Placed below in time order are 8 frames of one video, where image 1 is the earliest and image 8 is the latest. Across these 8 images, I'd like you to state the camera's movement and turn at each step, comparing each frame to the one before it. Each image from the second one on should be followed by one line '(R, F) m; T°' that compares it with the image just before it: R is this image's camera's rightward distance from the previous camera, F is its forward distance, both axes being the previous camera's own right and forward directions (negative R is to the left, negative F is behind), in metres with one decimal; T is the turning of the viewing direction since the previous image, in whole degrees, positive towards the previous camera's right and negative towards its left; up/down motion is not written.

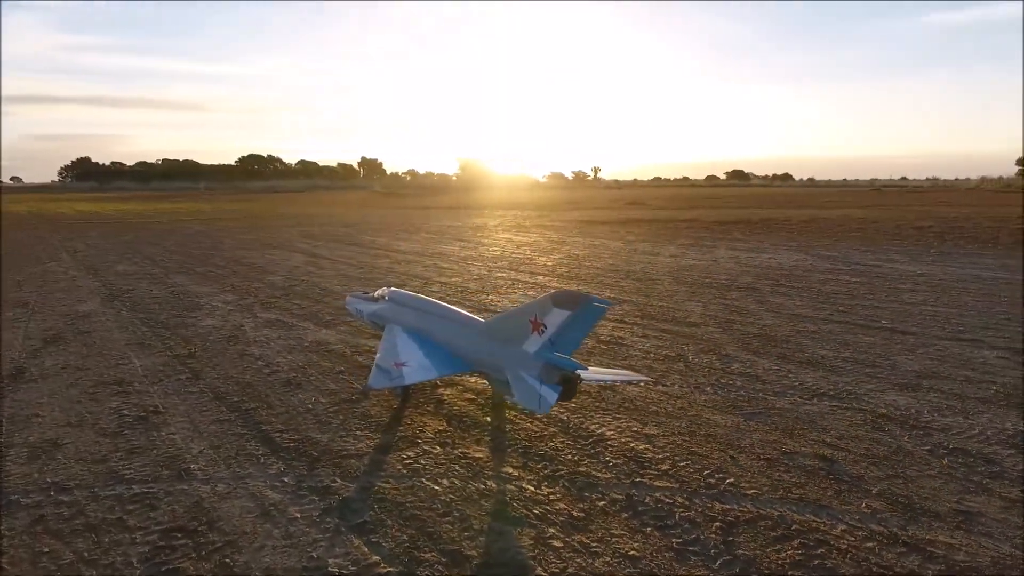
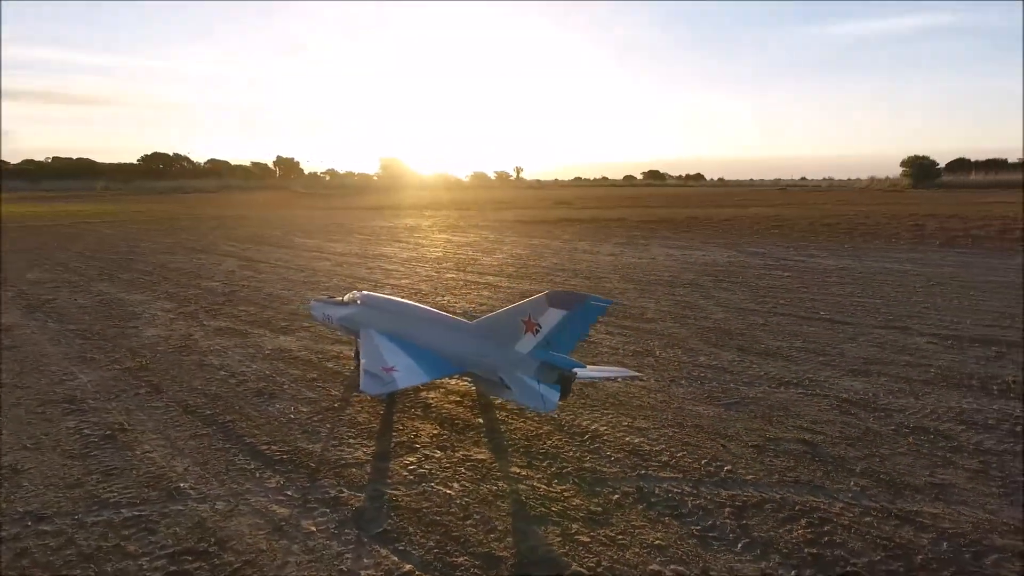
(-1.1, 0.0) m; +7°
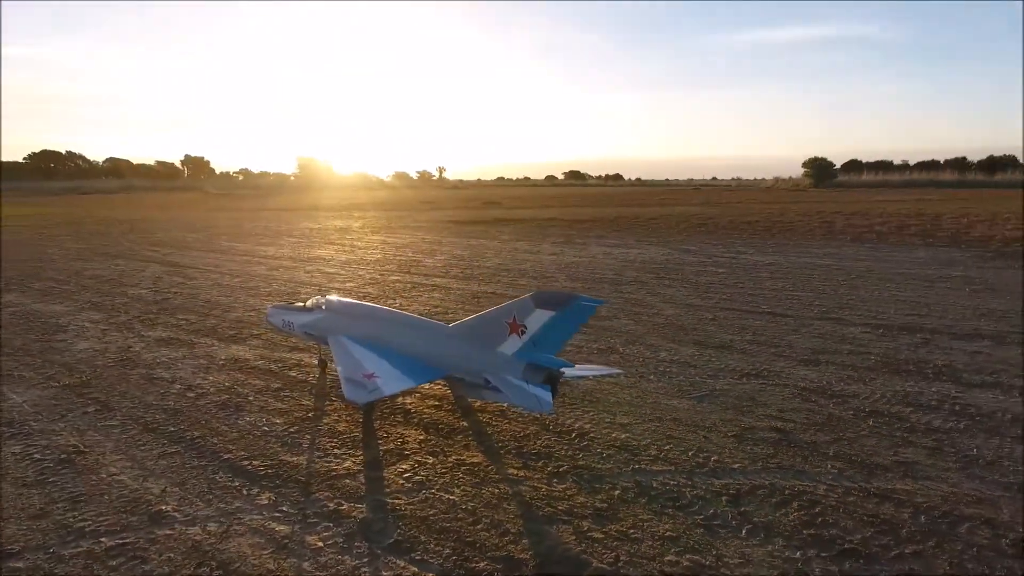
(-1.0, 0.0) m; +7°
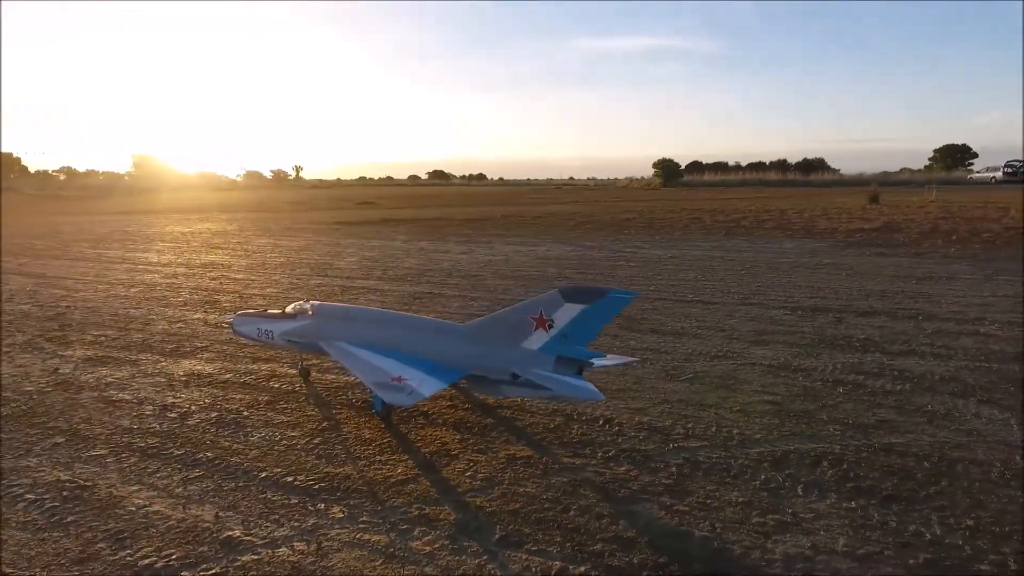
(-2.7, +0.1) m; +12°
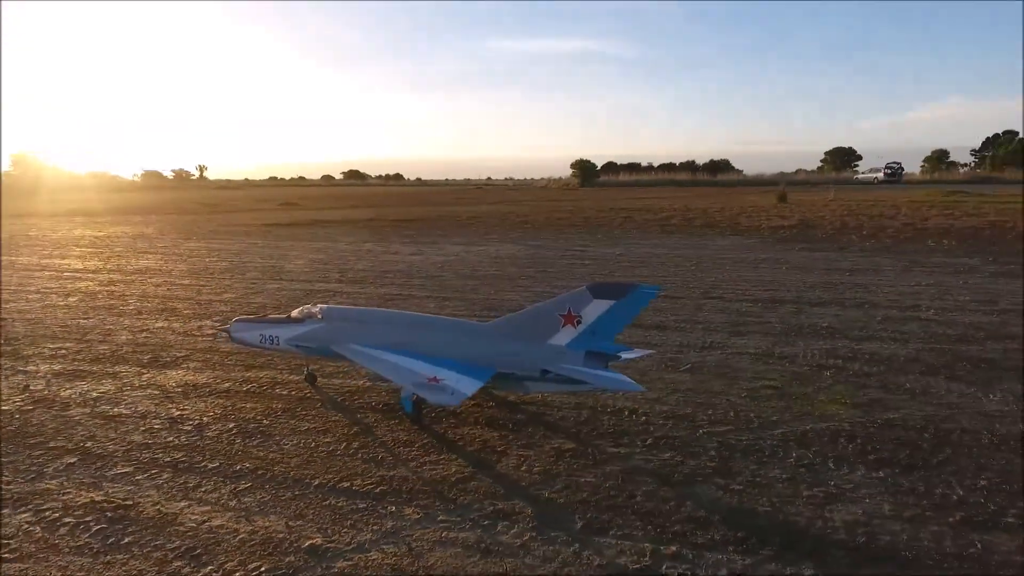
(-1.9, -0.1) m; +7°
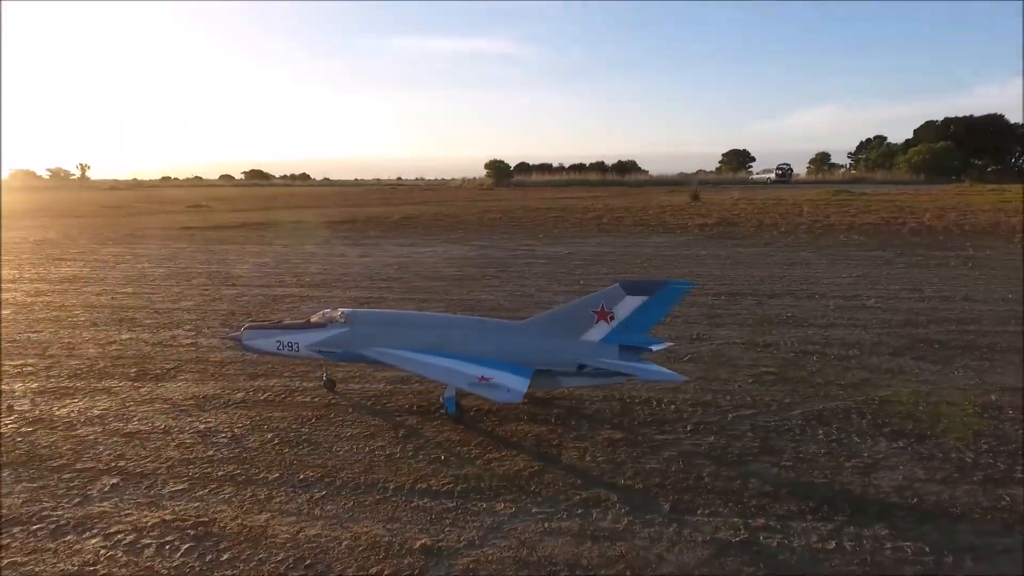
(-2.2, -0.1) m; +8°
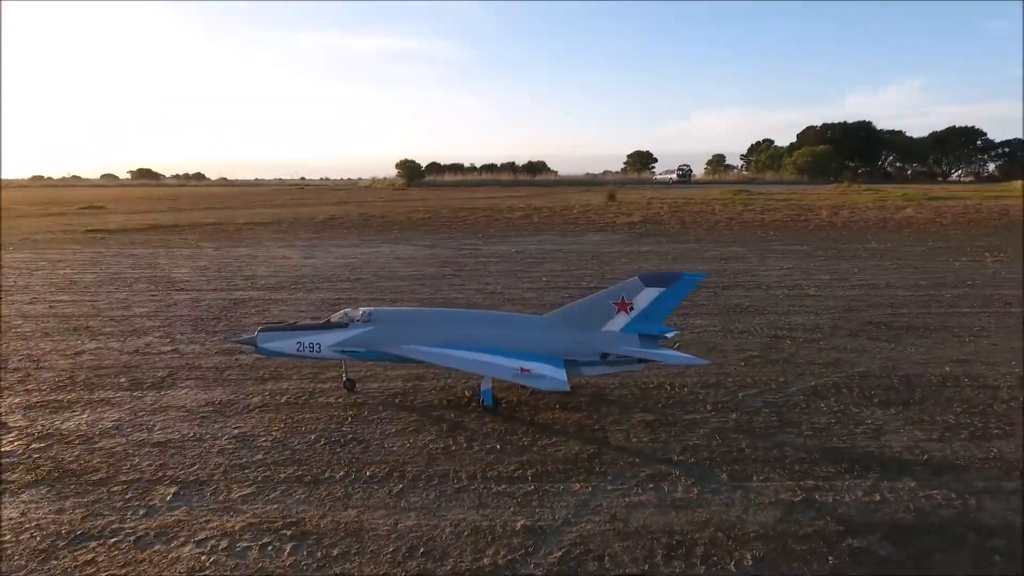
(-2.2, -0.3) m; +8°
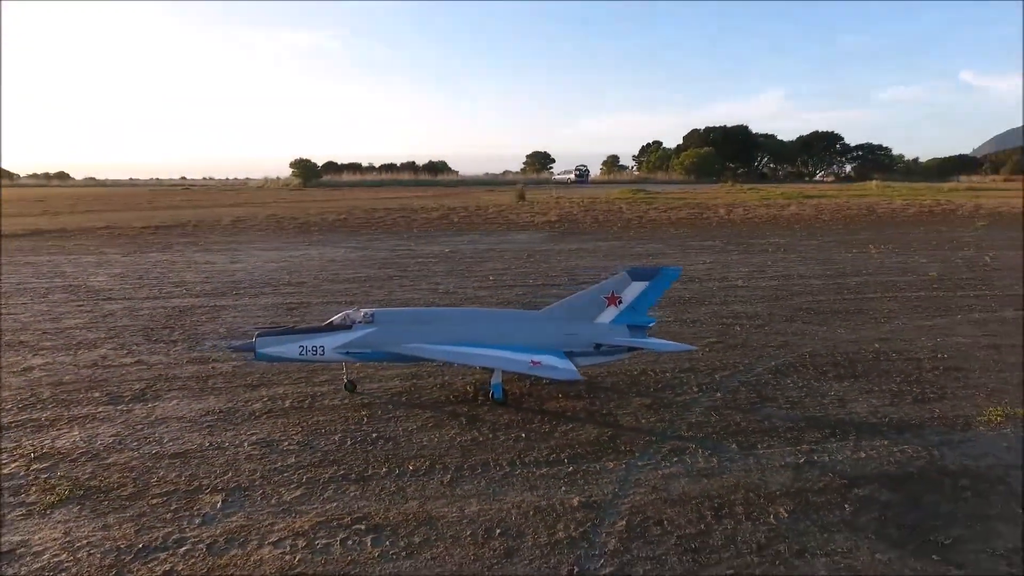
(-2.0, -0.4) m; +9°
